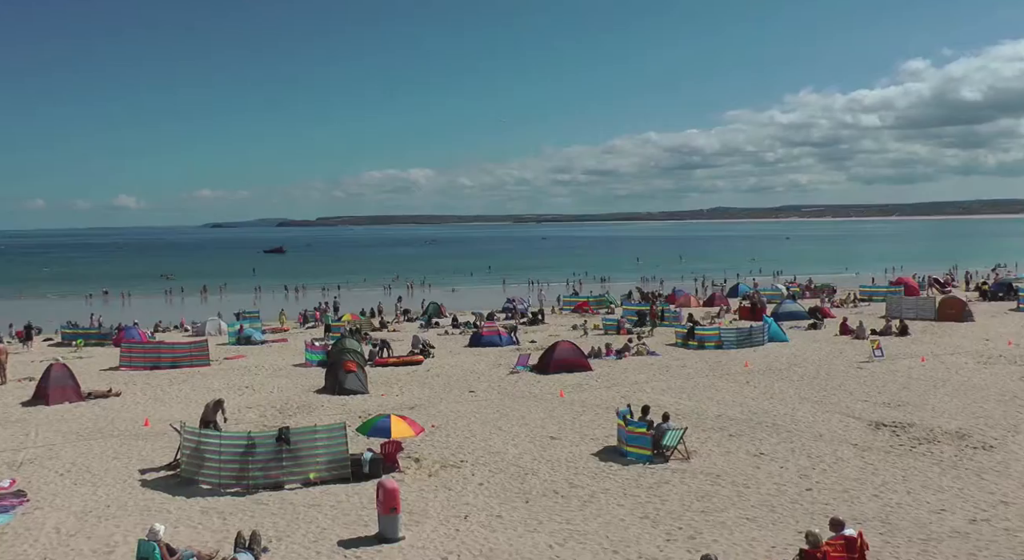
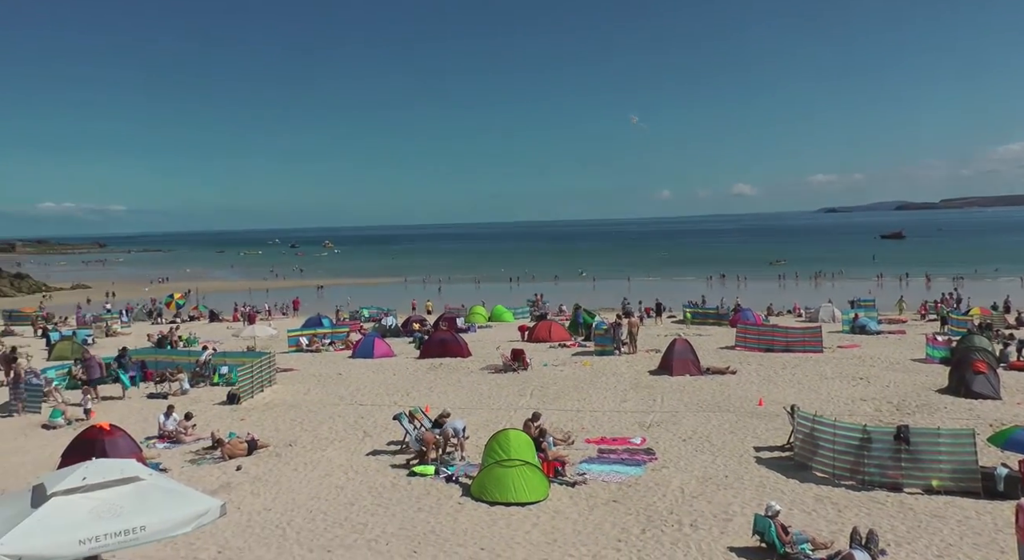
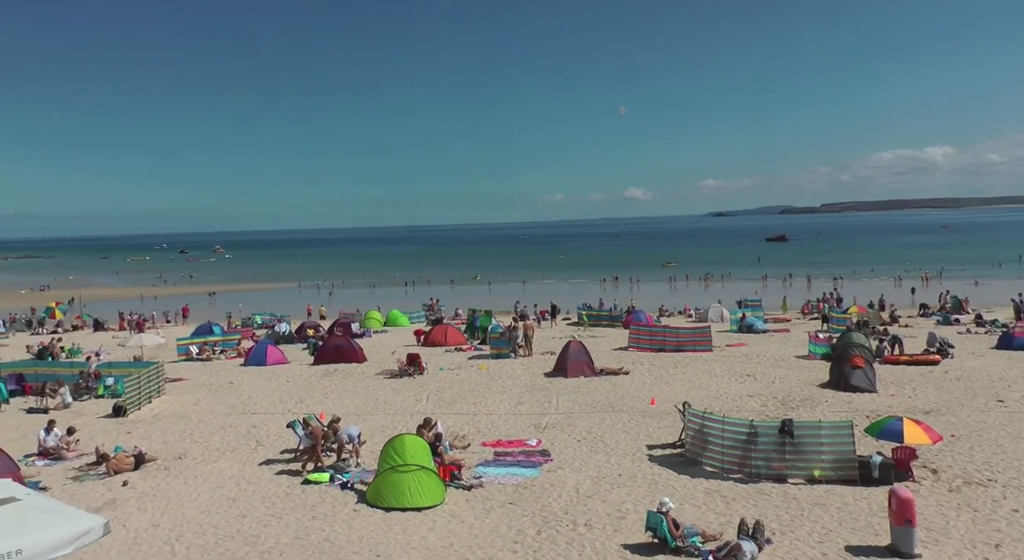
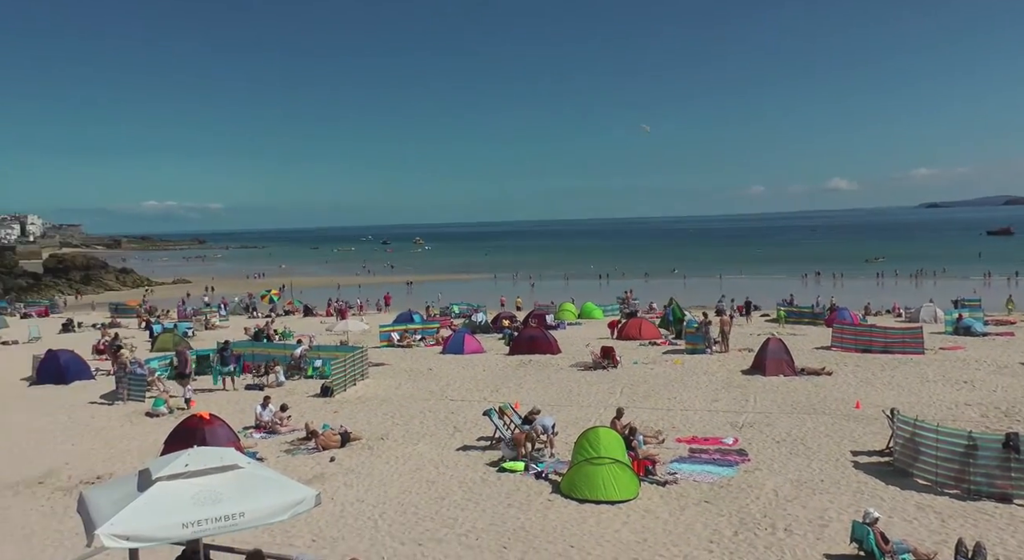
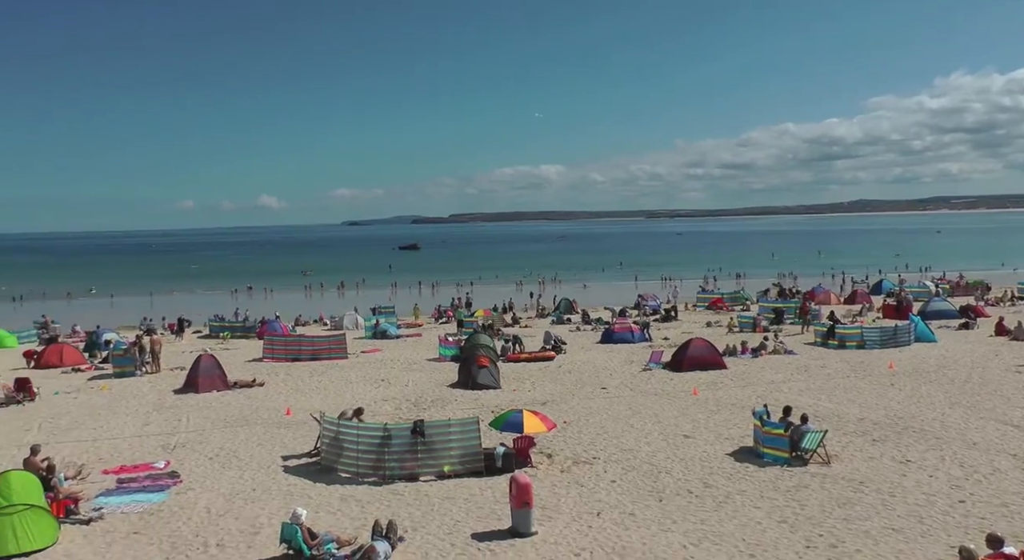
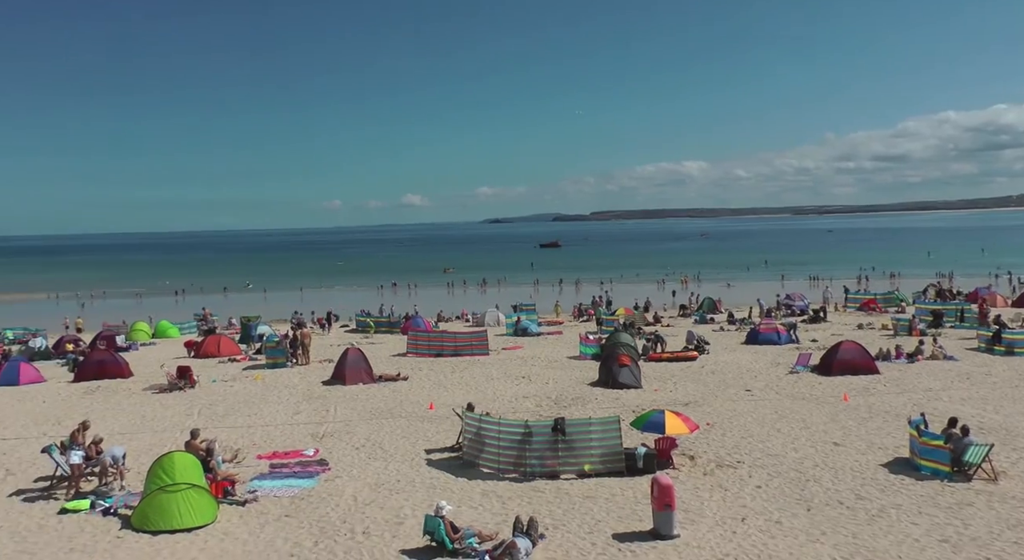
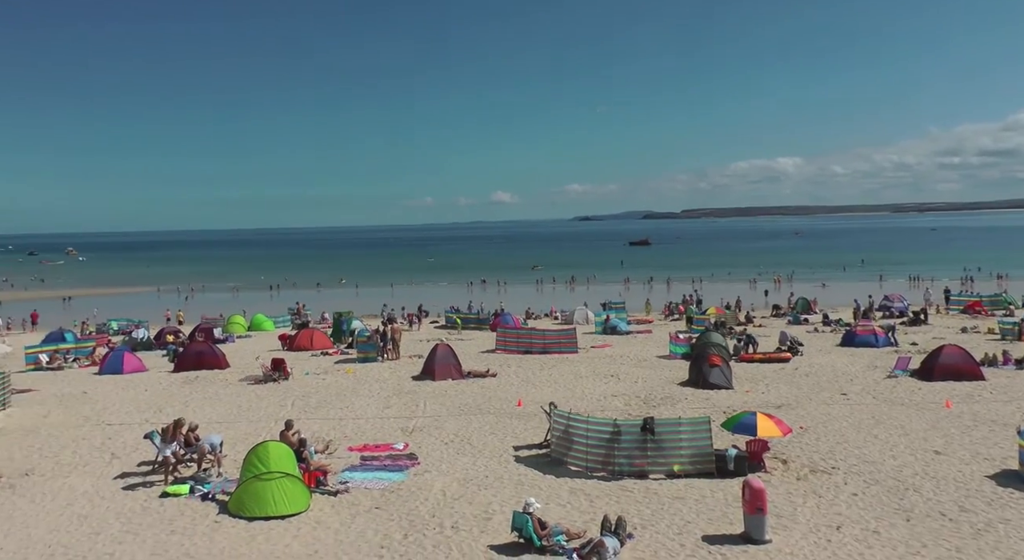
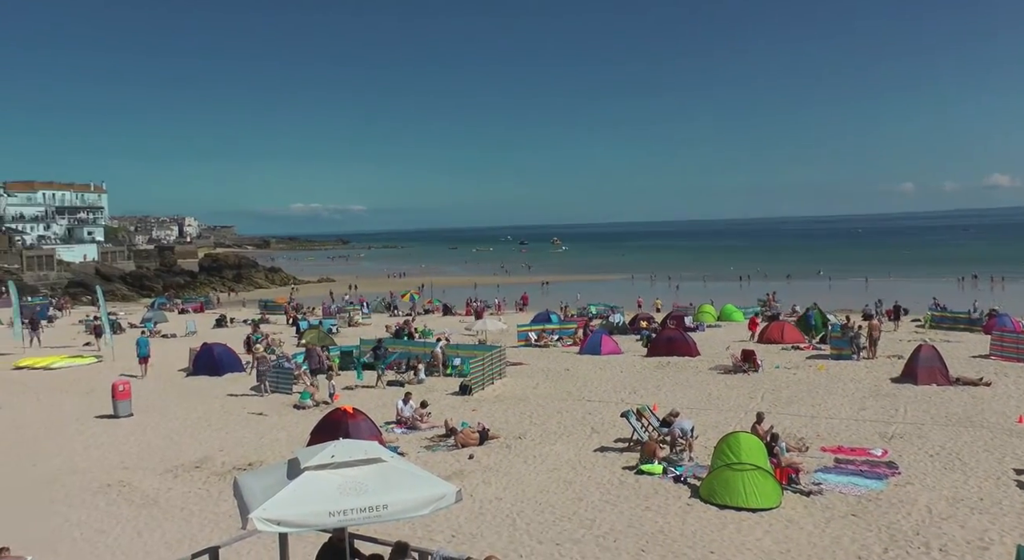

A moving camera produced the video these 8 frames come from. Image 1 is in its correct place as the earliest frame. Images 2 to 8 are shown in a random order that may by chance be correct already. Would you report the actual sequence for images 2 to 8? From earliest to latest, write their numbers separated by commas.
5, 6, 7, 3, 2, 4, 8
